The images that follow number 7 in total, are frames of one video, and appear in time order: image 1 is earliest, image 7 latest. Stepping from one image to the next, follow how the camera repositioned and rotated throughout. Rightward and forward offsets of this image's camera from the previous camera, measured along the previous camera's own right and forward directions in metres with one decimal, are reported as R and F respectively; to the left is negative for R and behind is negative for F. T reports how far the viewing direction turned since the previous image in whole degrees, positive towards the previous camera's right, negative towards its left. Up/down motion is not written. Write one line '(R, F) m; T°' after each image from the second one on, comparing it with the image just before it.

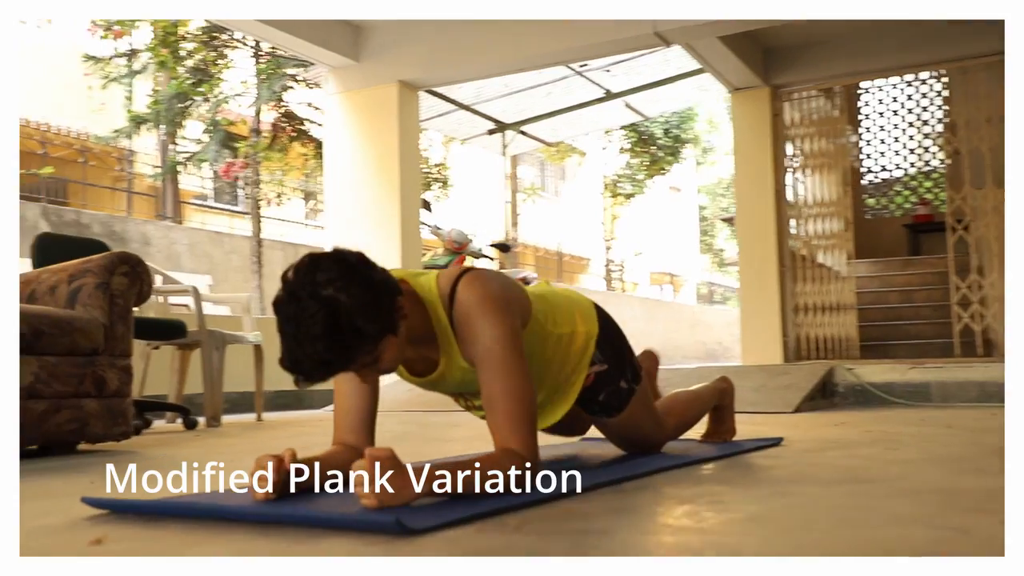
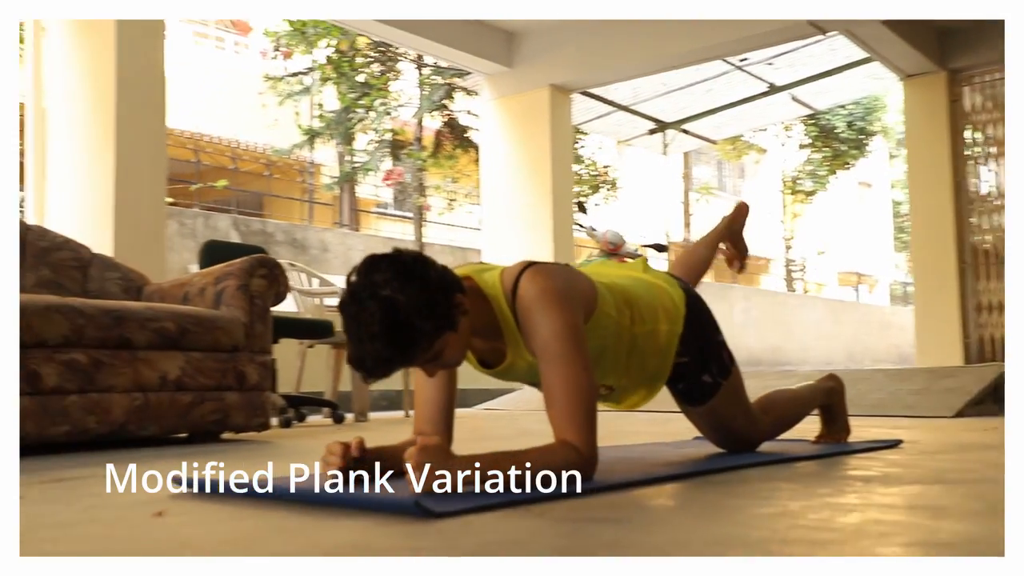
(+0.2, 0.0) m; -11°
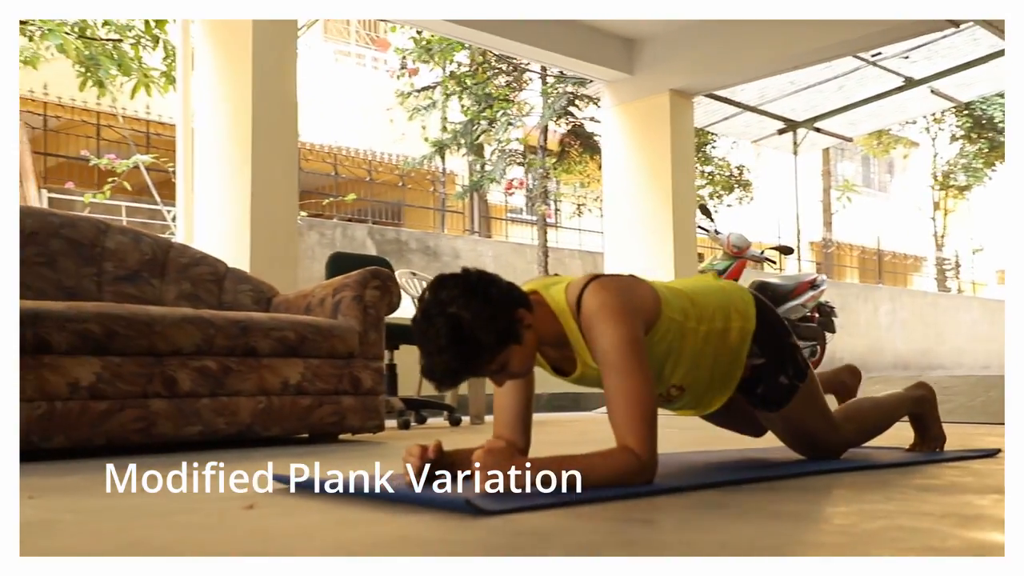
(+0.2, -0.1) m; -8°
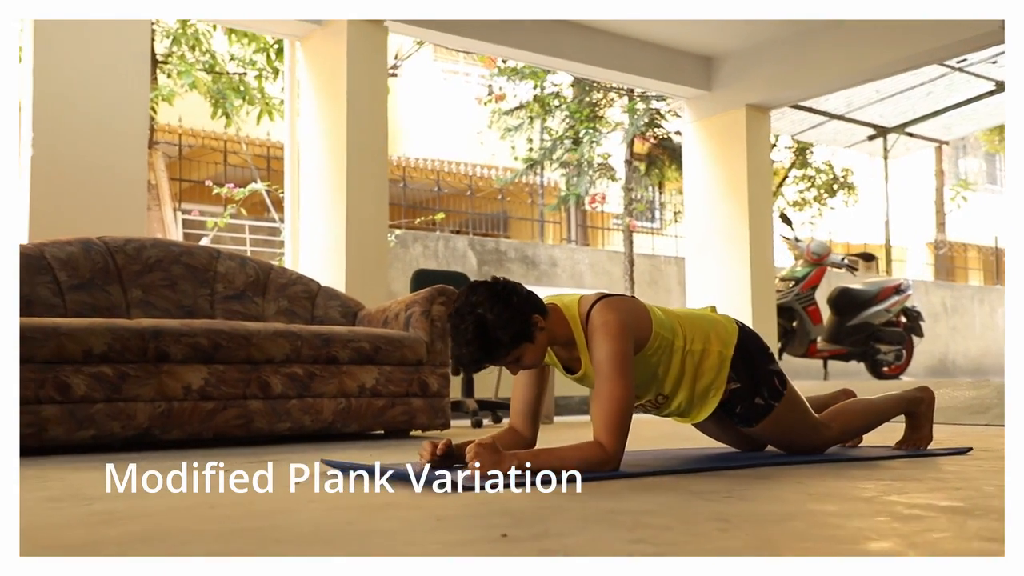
(+0.3, -0.5) m; -7°
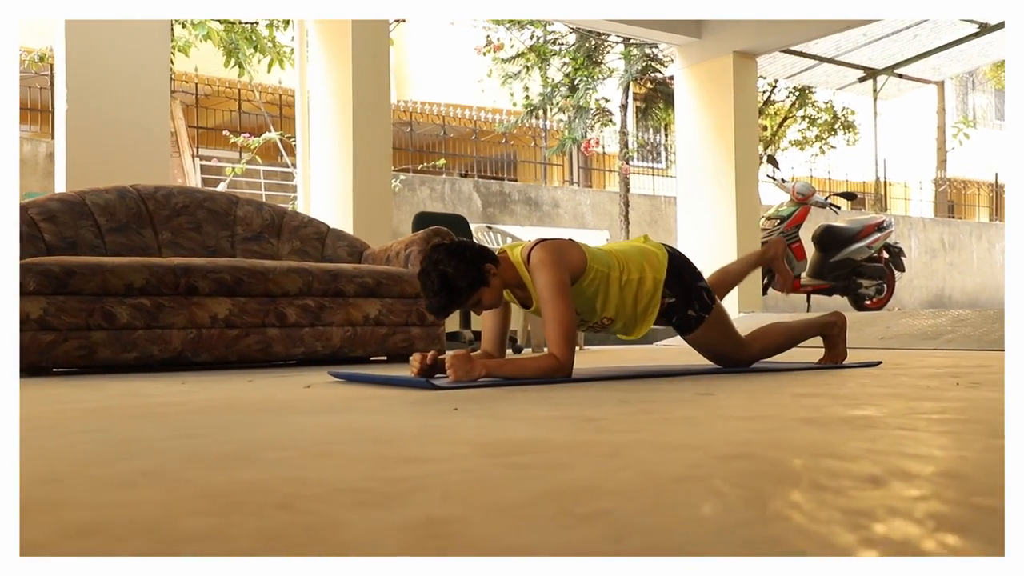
(+0.1, -0.5) m; -1°
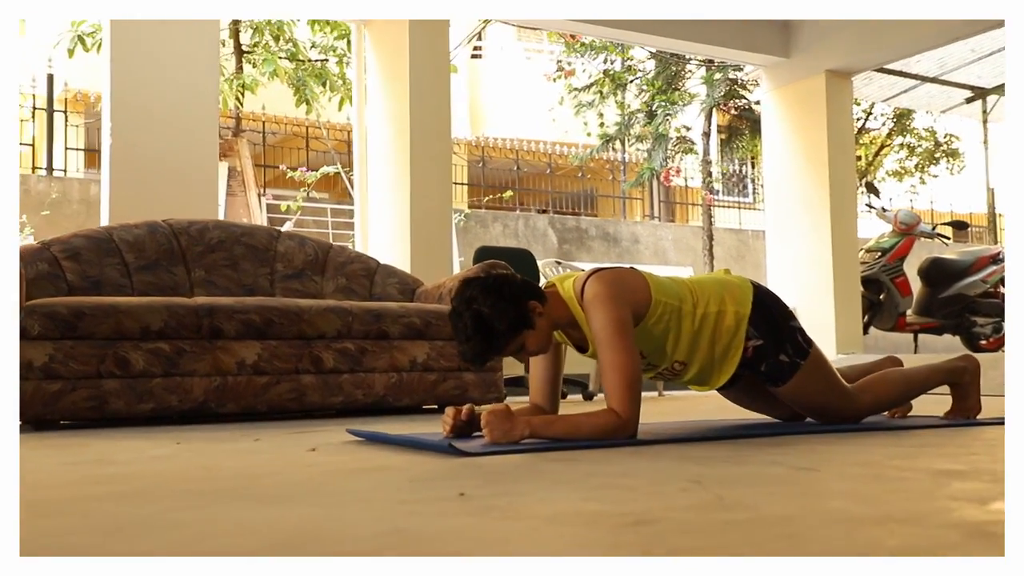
(+0.1, +0.5) m; -5°
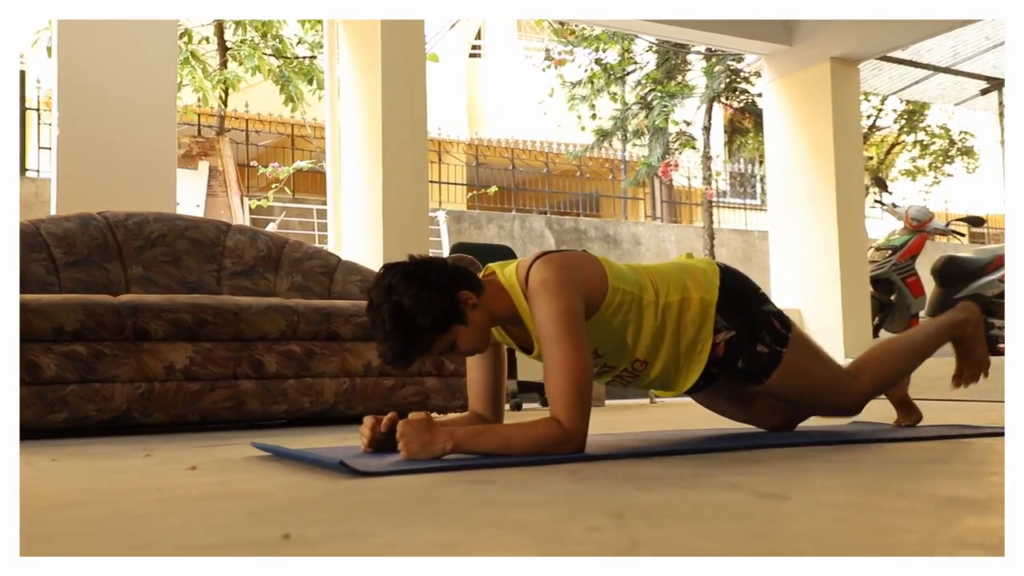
(+0.2, +0.4) m; -1°
